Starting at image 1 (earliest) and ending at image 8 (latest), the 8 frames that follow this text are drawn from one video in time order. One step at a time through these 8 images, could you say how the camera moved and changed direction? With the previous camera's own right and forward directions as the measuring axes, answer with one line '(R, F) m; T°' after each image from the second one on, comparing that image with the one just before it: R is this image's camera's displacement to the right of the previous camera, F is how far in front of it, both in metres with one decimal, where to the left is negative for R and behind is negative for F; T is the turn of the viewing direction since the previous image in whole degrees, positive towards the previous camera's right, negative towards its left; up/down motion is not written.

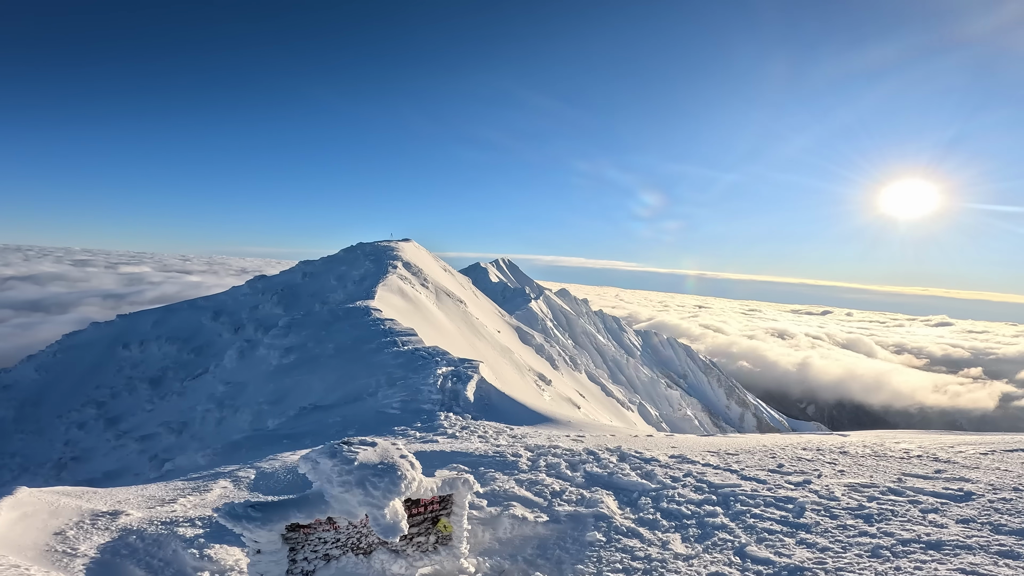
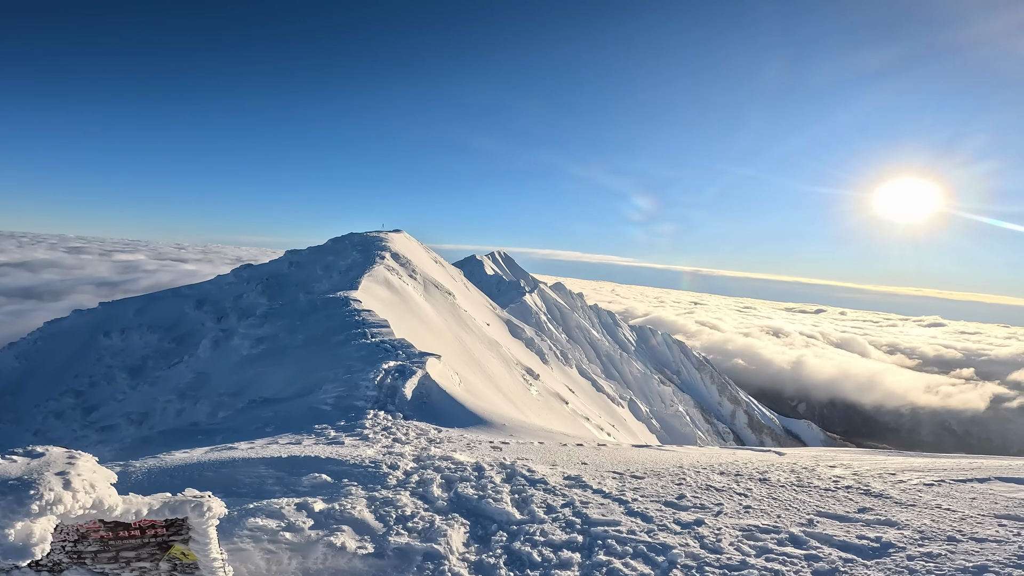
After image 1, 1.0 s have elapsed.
(+0.9, +0.6) m; 0°
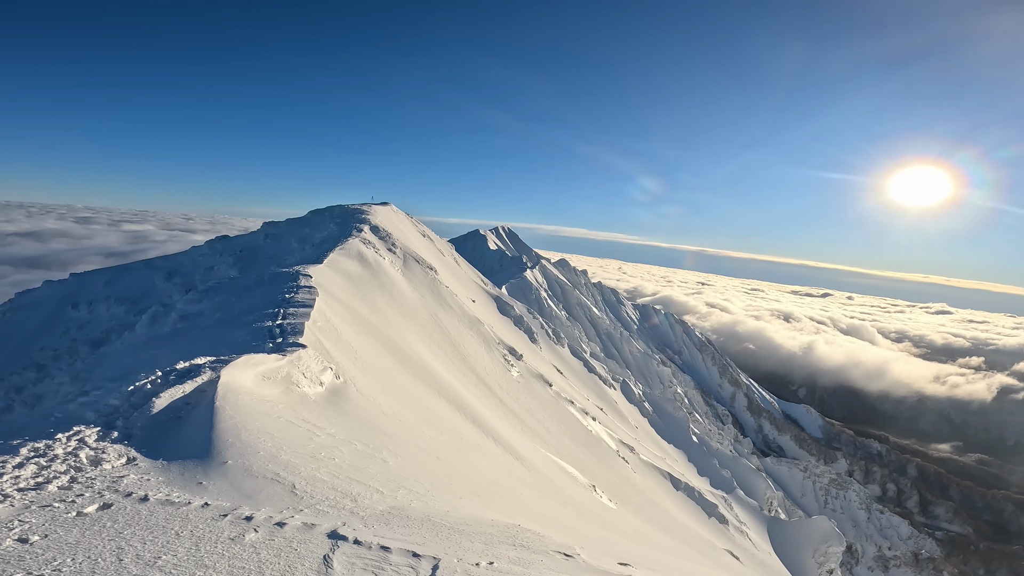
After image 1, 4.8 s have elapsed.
(+2.8, +2.2) m; -1°
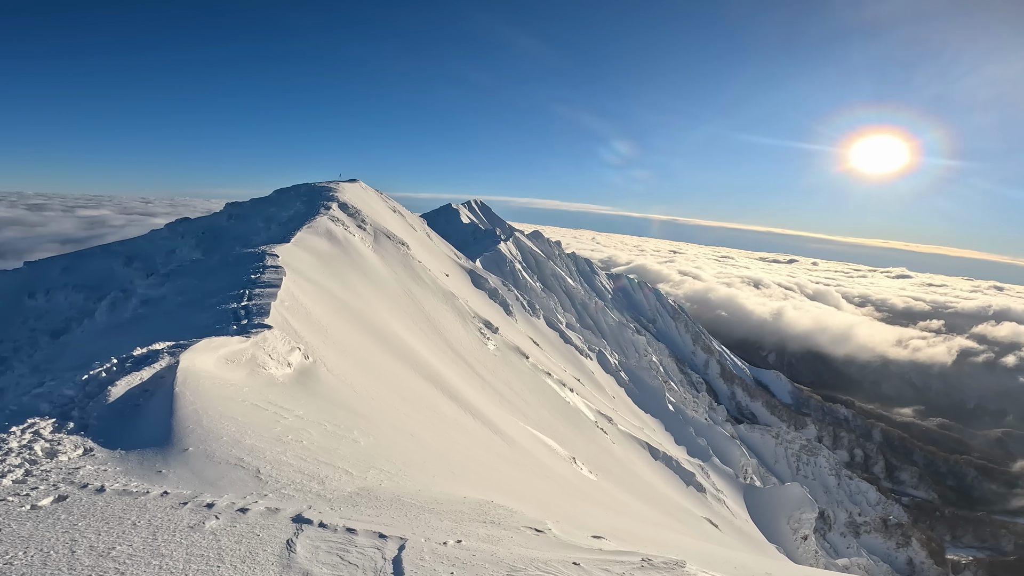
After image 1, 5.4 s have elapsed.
(+0.1, +0.1) m; +3°
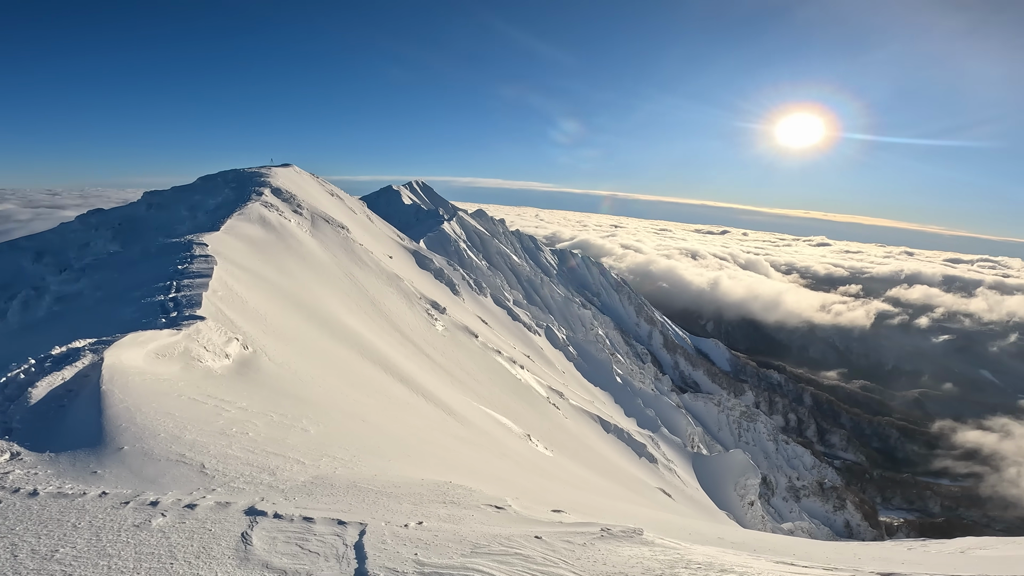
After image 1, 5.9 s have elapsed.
(+0.1, -0.1) m; +6°
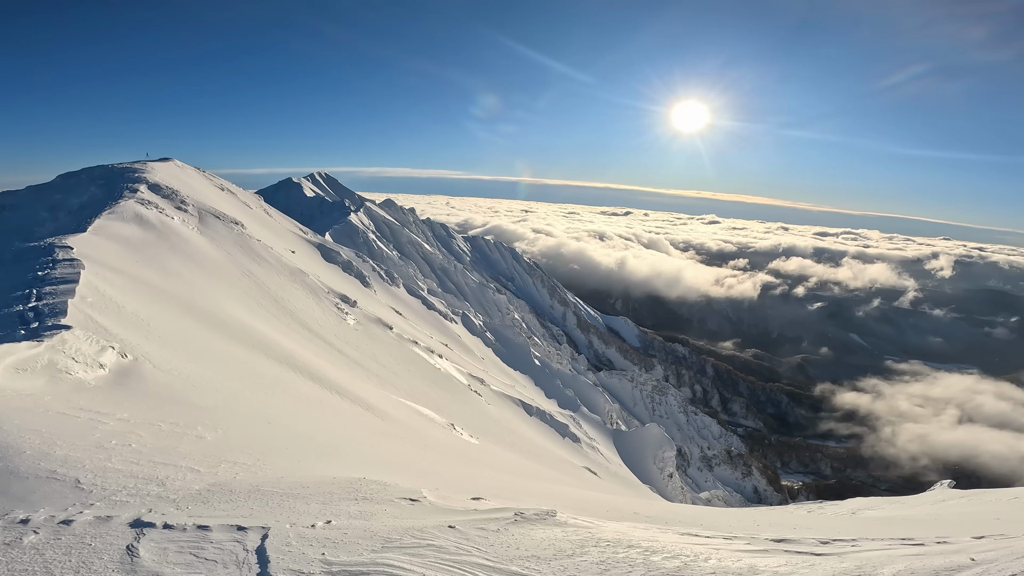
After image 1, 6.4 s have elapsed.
(+0.5, -0.1) m; +8°
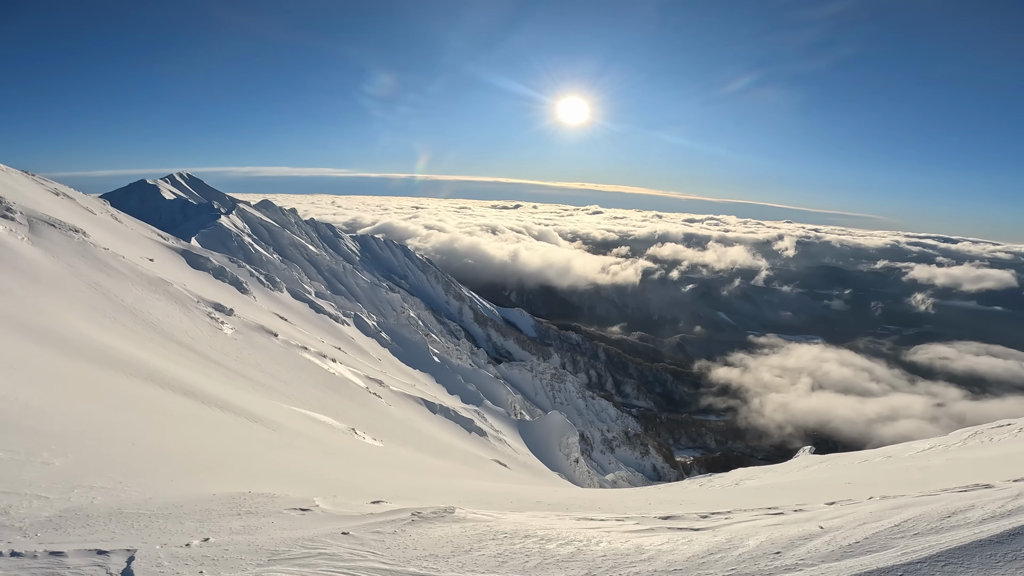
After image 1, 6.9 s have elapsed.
(+1.9, 0.0) m; +5°
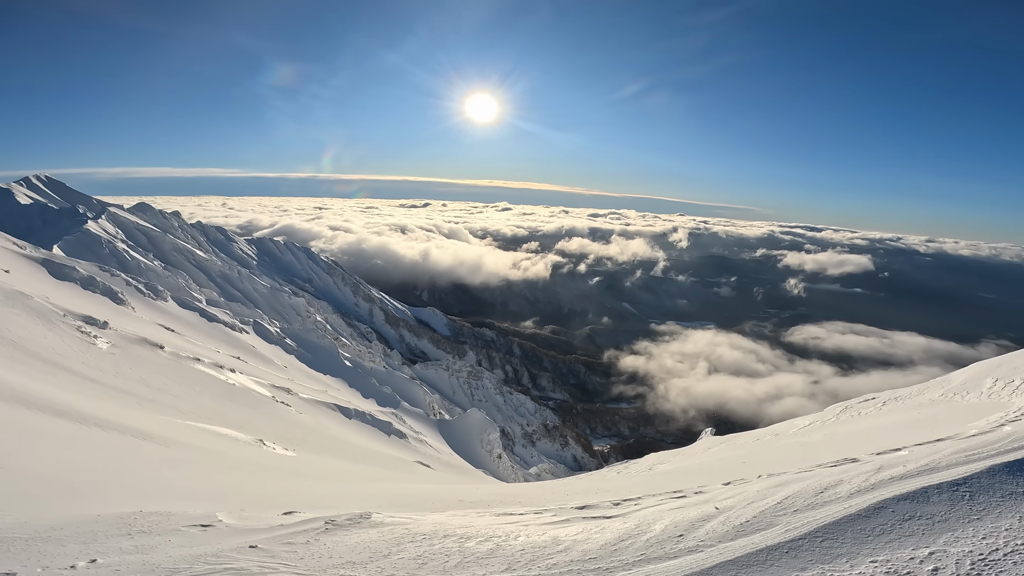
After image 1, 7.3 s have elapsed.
(+1.3, -0.1) m; +5°
